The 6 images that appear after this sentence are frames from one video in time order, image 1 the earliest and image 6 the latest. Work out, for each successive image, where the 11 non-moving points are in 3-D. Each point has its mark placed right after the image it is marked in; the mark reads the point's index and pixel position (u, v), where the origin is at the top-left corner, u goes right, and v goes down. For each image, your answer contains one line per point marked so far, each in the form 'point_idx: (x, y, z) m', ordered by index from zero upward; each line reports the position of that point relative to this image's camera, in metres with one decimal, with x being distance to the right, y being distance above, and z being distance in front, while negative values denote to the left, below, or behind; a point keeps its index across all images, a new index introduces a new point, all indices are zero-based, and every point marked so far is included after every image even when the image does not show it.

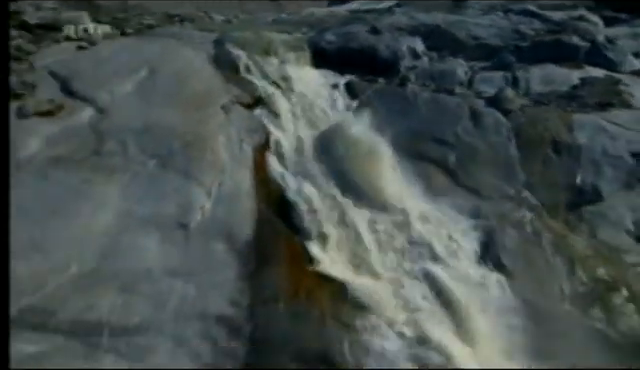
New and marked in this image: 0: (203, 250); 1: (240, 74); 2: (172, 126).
0: (-0.3, -0.1, +0.9) m
1: (-0.3, +0.4, +1.3) m
2: (-0.4, +0.2, +1.1) m
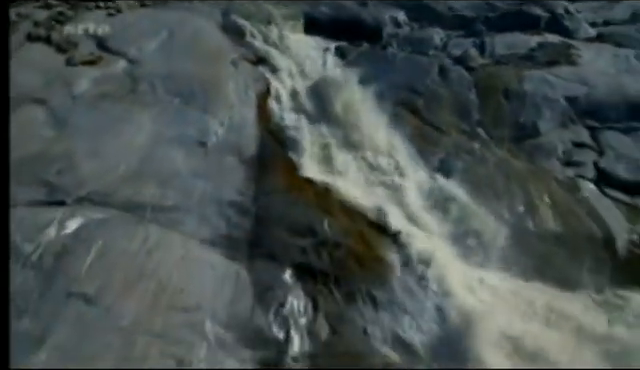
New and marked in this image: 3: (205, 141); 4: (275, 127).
0: (-0.3, +0.1, +1.2) m
1: (-0.3, +0.6, +1.6) m
2: (-0.5, +0.4, +1.3) m
3: (-0.4, +0.1, +1.2) m
4: (-0.2, +0.2, +1.2) m
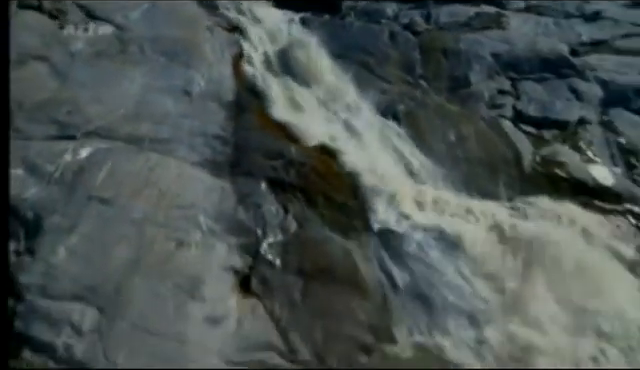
0: (-0.4, +0.3, +1.4) m
1: (-0.5, +0.9, +1.8) m
2: (-0.6, +0.6, +1.5) m
3: (-0.5, +0.4, +1.4) m
4: (-0.3, +0.4, +1.5) m
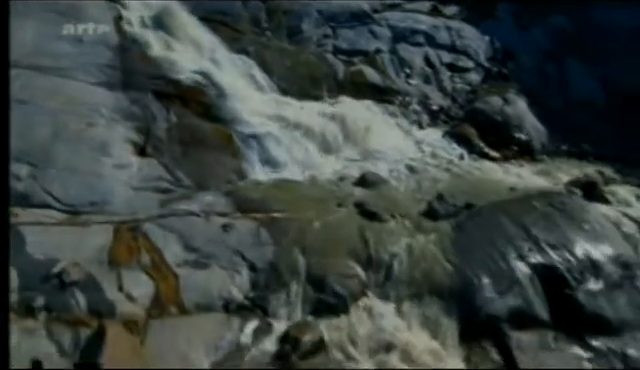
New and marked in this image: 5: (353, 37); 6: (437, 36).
0: (-1.1, +0.7, +1.8) m
1: (-1.3, +1.2, +2.1) m
2: (-1.3, +0.9, +1.9) m
3: (-1.2, +0.7, +1.7) m
4: (-1.0, +0.8, +1.9) m
5: (+0.2, +0.9, +2.3) m
6: (+0.8, +0.9, +2.3) m
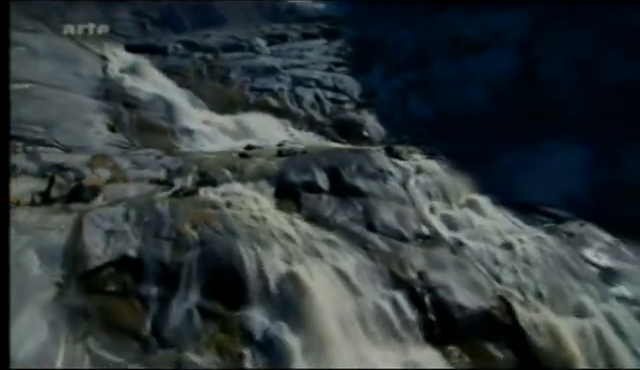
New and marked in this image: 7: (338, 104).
0: (-1.8, +0.8, +2.8) m
1: (-2.0, +1.2, +3.3) m
2: (-2.1, +1.1, +3.0) m
3: (-1.9, +0.8, +2.8) m
4: (-1.7, +0.9, +3.0) m
5: (-0.5, +1.0, +3.4) m
6: (0.0, +1.0, +3.5) m
7: (+0.2, +0.7, +3.3) m
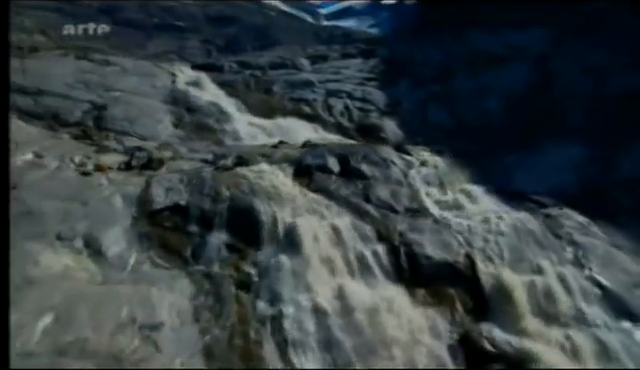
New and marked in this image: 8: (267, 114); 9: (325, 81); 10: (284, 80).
0: (-1.6, +0.9, +3.6) m
1: (-1.7, +1.3, +4.1) m
2: (-1.8, +1.2, +3.8) m
3: (-1.6, +1.0, +3.6) m
4: (-1.4, +1.0, +3.7) m
5: (-0.2, +1.0, +4.0) m
6: (+0.3, +1.0, +4.0) m
7: (+0.5, +0.8, +3.8) m
8: (-0.5, +0.7, +3.7) m
9: (0.0, +1.2, +4.1) m
10: (-0.4, +1.2, +4.1) m
